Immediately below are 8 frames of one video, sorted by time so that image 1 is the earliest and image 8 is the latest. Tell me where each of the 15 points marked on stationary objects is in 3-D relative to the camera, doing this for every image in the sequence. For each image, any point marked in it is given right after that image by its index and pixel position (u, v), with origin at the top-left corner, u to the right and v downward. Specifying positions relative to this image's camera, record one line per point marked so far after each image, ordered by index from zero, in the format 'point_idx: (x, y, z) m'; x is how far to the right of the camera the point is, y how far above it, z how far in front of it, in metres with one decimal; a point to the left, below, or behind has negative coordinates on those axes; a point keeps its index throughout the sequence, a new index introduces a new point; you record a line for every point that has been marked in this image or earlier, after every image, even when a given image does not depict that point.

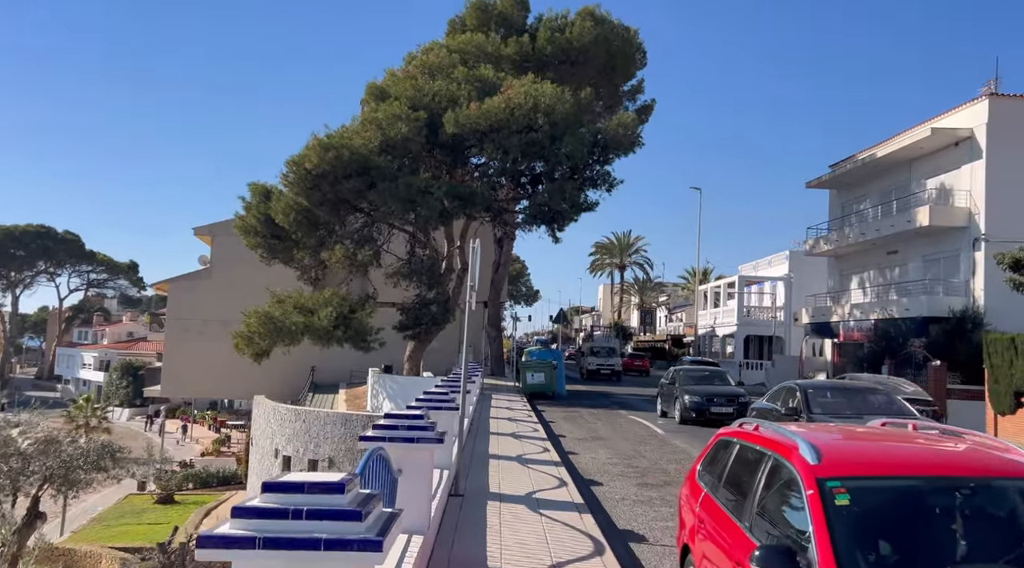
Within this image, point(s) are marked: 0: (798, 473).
0: (+1.3, -0.9, +3.9) m
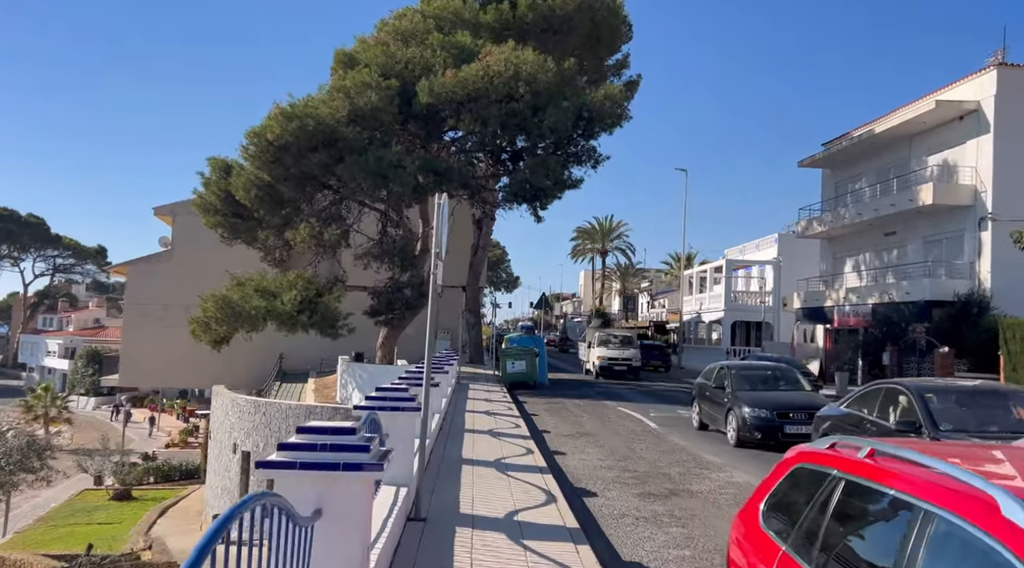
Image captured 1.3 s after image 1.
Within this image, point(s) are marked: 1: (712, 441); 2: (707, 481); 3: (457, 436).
0: (+1.3, -0.7, +2.2) m
1: (+3.1, -2.4, +12.8) m
2: (+2.2, -2.2, +9.5) m
3: (-0.8, -2.3, +12.6) m
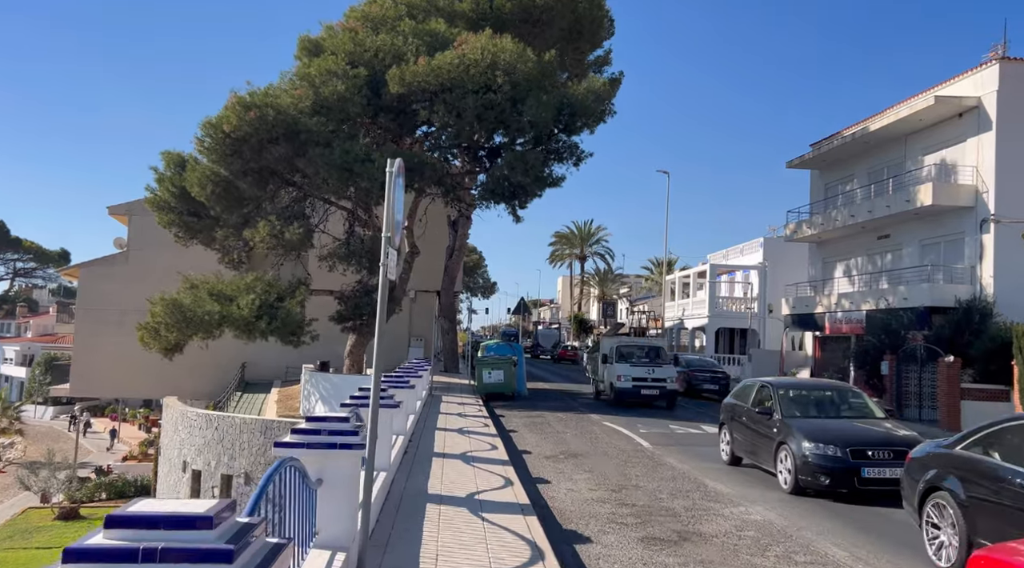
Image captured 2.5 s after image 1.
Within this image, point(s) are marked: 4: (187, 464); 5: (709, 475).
0: (+1.2, -0.6, +0.7) m
1: (+2.8, -2.4, +11.2) m
2: (+2.0, -2.2, +7.9) m
3: (-1.2, -2.3, +11.0) m
4: (-7.5, -4.1, +19.4) m
5: (+2.4, -2.4, +10.4) m
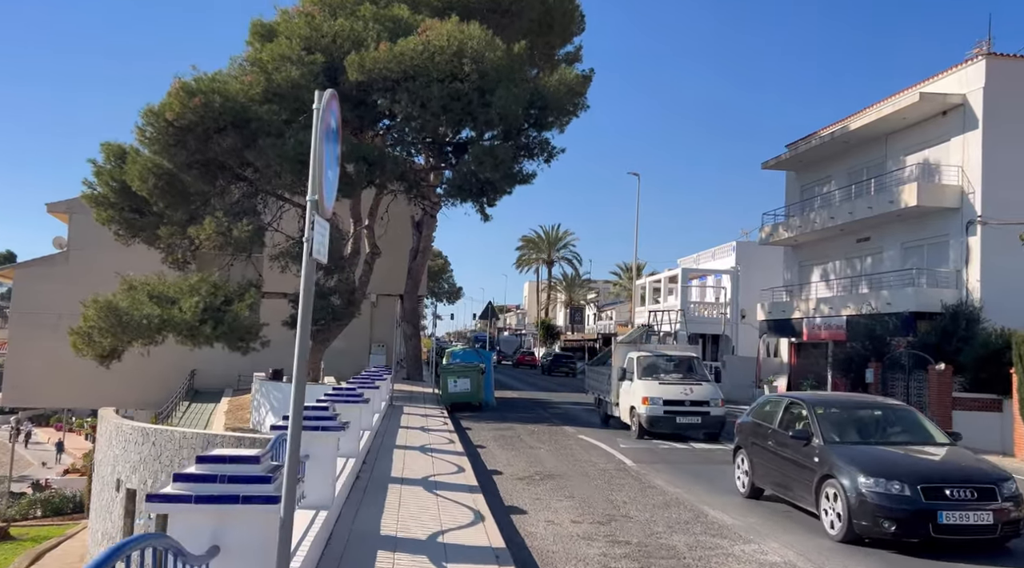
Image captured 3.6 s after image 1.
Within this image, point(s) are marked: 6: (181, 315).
0: (+1.3, -0.5, -0.7) m
1: (+2.4, -2.4, +9.9) m
2: (+1.7, -2.2, +6.6) m
3: (-1.5, -2.3, +9.5) m
4: (-8.2, -4.1, +17.6) m
5: (+2.1, -2.4, +9.1) m
6: (-7.5, -0.7, +19.2) m
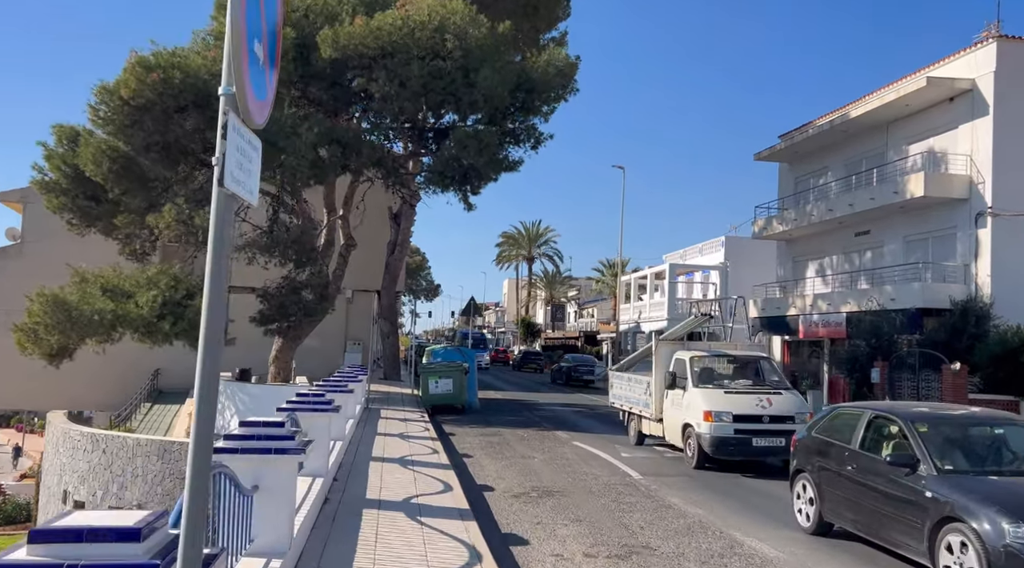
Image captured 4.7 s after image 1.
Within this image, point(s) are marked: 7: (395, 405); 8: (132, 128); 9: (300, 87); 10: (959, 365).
0: (+1.6, -0.4, -2.1) m
1: (+2.4, -2.3, +8.6) m
2: (+1.8, -2.1, +5.2) m
3: (-1.5, -2.2, +8.1) m
4: (-8.4, -4.0, +16.0) m
5: (+2.1, -2.2, +7.7) m
6: (-7.8, -0.6, +17.5) m
7: (-2.7, -2.8, +19.8) m
8: (-8.4, +3.4, +18.6) m
9: (-4.9, +4.6, +19.7) m
10: (+9.3, -1.7, +17.6) m
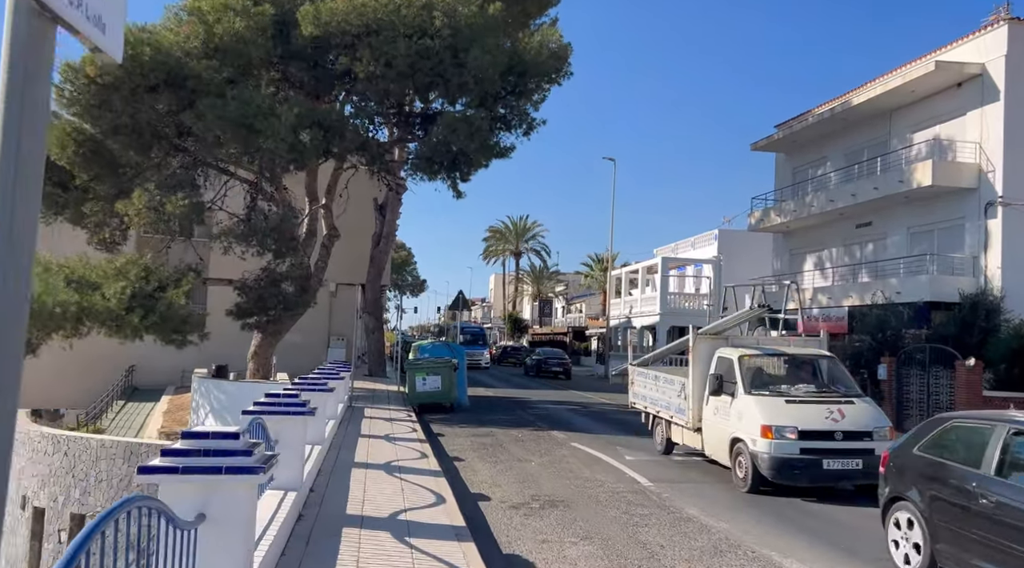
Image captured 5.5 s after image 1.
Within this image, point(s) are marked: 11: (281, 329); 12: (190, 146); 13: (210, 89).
0: (+1.7, -0.4, -3.0) m
1: (+2.4, -2.2, +7.6) m
2: (+1.9, -2.0, +4.3) m
3: (-1.5, -2.0, +7.0) m
4: (-8.5, -3.8, +14.9) m
5: (+2.1, -2.1, +6.8) m
6: (-7.9, -0.4, +16.4) m
7: (-2.9, -2.7, +18.8) m
8: (-8.5, +3.6, +17.4) m
9: (-5.1, +4.8, +18.6) m
10: (+9.2, -1.5, +16.7) m
11: (-5.5, -1.1, +19.8) m
12: (-7.1, +3.0, +18.6) m
13: (-6.2, +4.0, +17.3) m
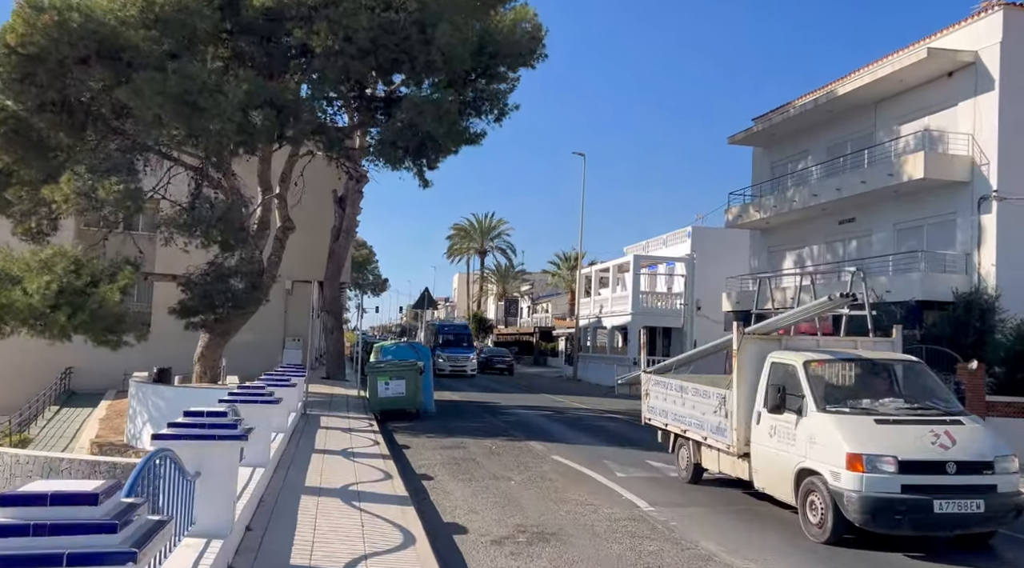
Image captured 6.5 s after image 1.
0: (+2.1, -0.3, -4.4) m
1: (+2.3, -2.1, +6.3) m
2: (+1.9, -1.9, +3.0) m
3: (-1.6, -1.9, +5.5) m
4: (-9.0, -3.7, +13.1) m
5: (+2.0, -2.0, +5.4) m
6: (-8.4, -0.3, +14.6) m
7: (-3.5, -2.6, +17.2) m
8: (-9.1, +3.7, +15.6) m
9: (-5.7, +4.9, +17.0) m
10: (+8.6, -1.5, +15.7) m
11: (-6.1, -1.0, +18.2) m
12: (-7.7, +3.1, +16.8) m
13: (-6.7, +4.1, +15.5) m
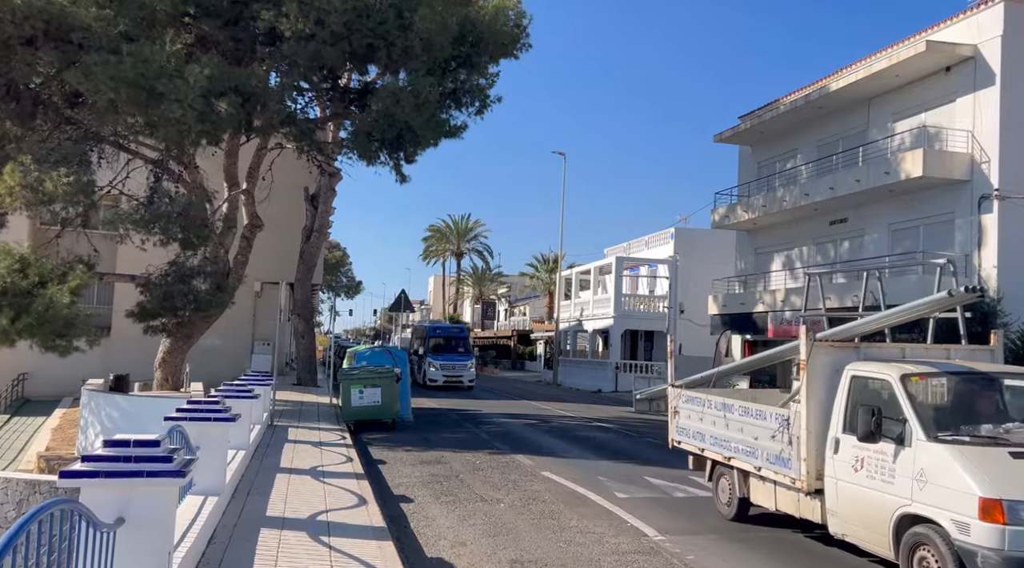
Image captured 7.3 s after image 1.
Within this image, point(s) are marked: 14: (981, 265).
0: (+2.4, -0.2, -5.3) m
1: (+2.2, -2.1, +5.3) m
2: (+2.0, -1.9, +2.0) m
3: (-1.6, -1.9, +4.5) m
4: (-9.2, -3.7, +11.7) m
5: (+2.1, -2.0, +4.5) m
6: (-8.7, -0.3, +13.3) m
7: (-3.9, -2.6, +16.1) m
8: (-9.3, +3.7, +14.3) m
9: (-6.0, +4.9, +15.8) m
10: (+8.4, -1.5, +14.9) m
11: (-6.4, -1.0, +16.9) m
12: (-8.0, +3.1, +15.6) m
13: (-7.0, +4.1, +14.3) m
14: (+10.3, +0.4, +18.5) m
